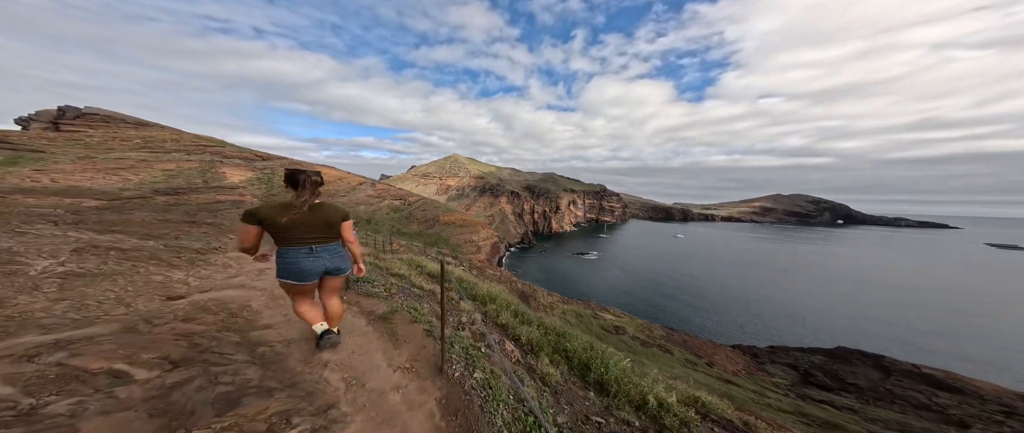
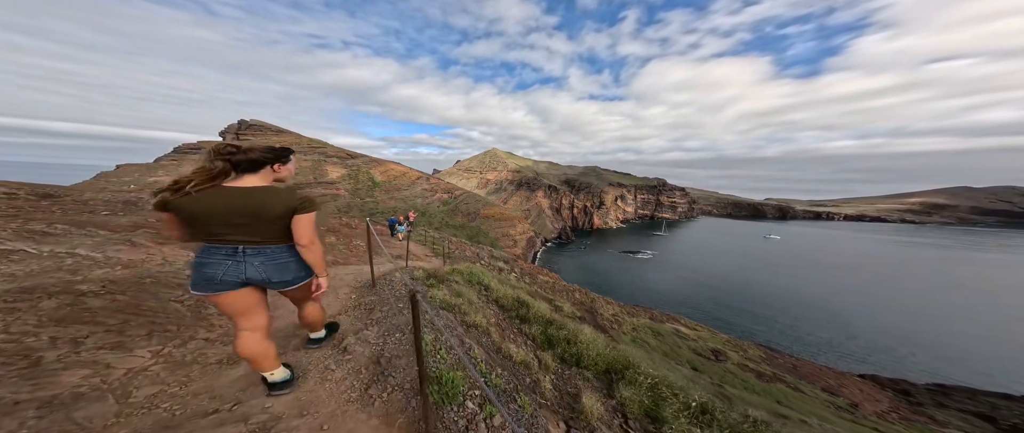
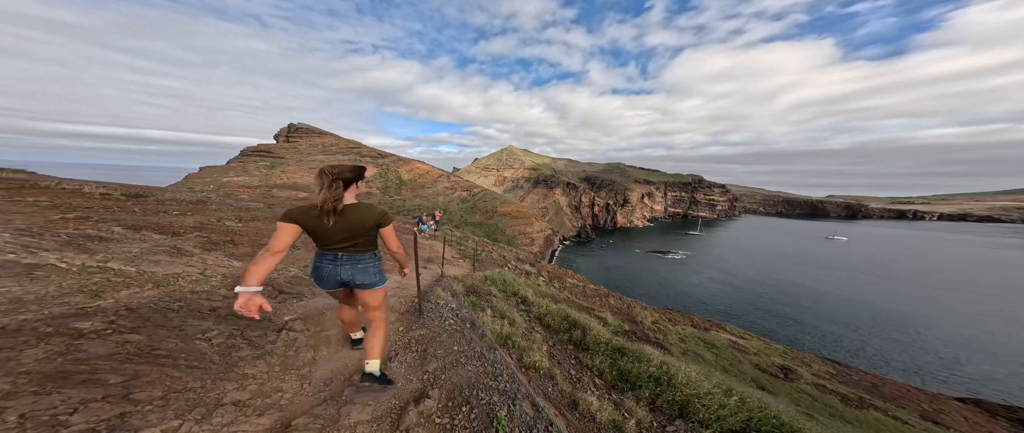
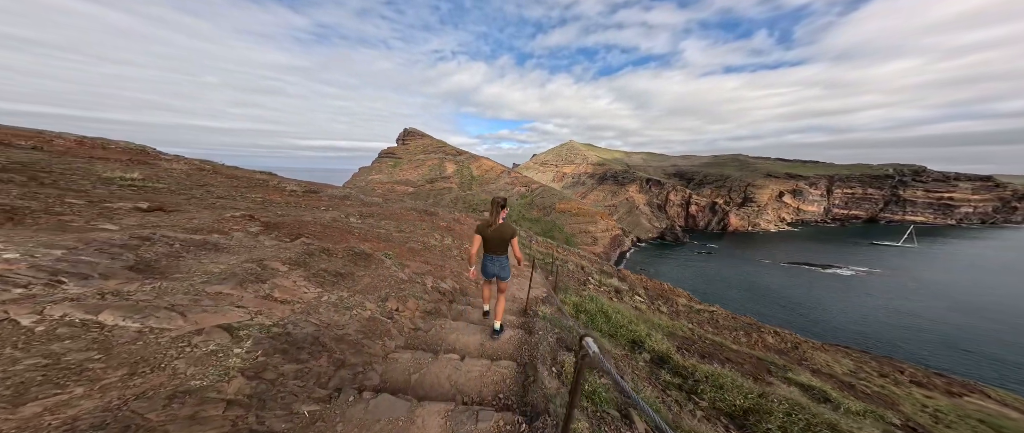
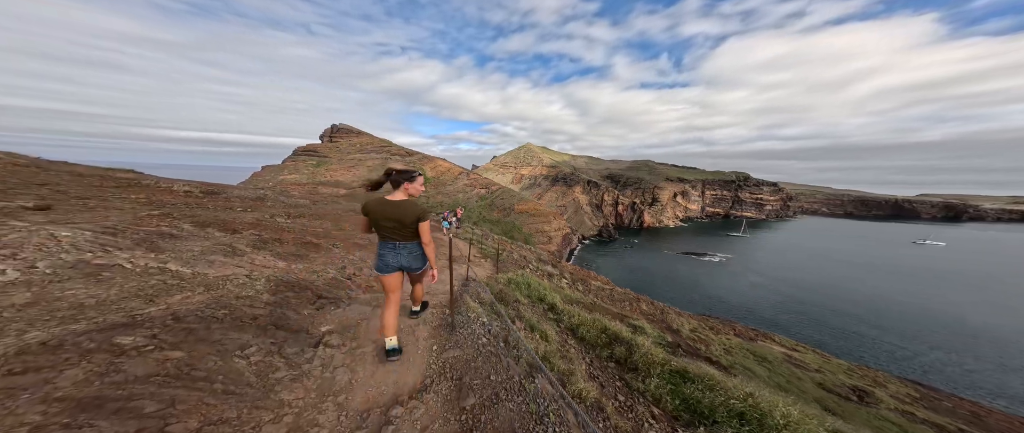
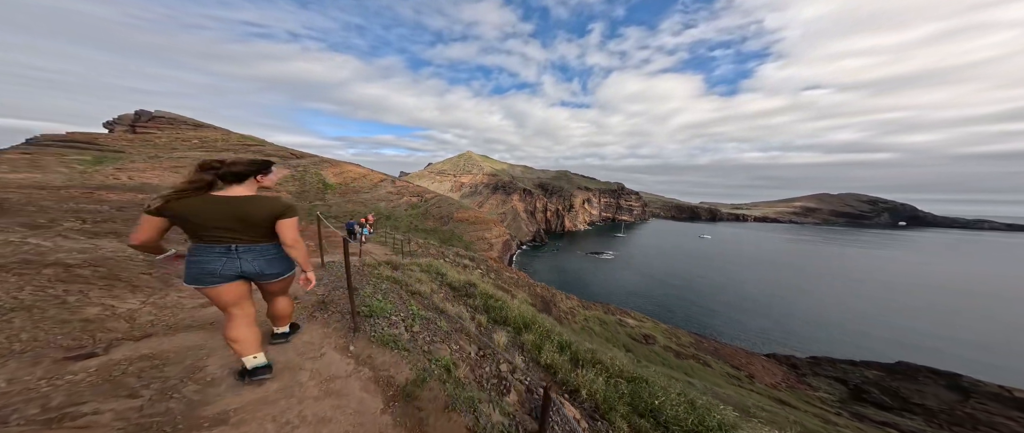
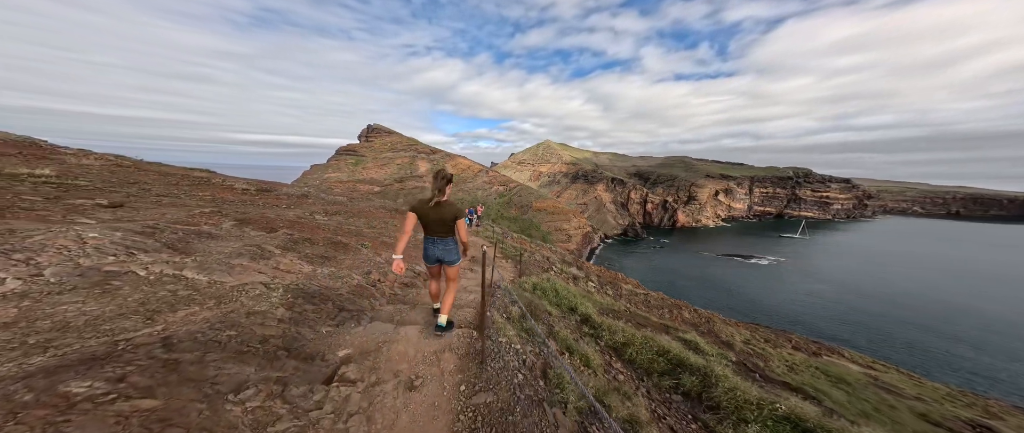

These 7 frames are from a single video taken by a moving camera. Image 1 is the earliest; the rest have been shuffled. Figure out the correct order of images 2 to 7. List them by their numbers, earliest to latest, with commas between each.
6, 2, 3, 5, 7, 4
